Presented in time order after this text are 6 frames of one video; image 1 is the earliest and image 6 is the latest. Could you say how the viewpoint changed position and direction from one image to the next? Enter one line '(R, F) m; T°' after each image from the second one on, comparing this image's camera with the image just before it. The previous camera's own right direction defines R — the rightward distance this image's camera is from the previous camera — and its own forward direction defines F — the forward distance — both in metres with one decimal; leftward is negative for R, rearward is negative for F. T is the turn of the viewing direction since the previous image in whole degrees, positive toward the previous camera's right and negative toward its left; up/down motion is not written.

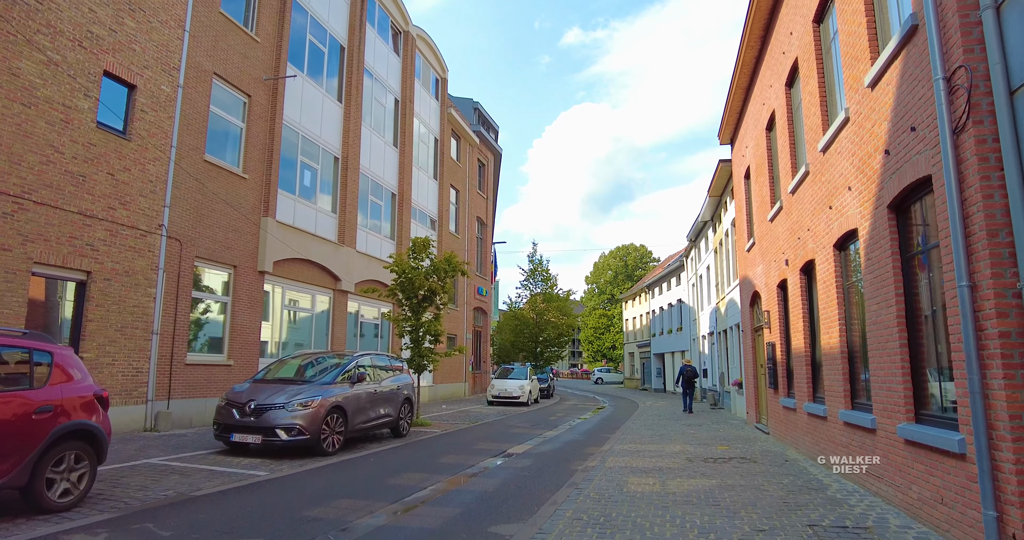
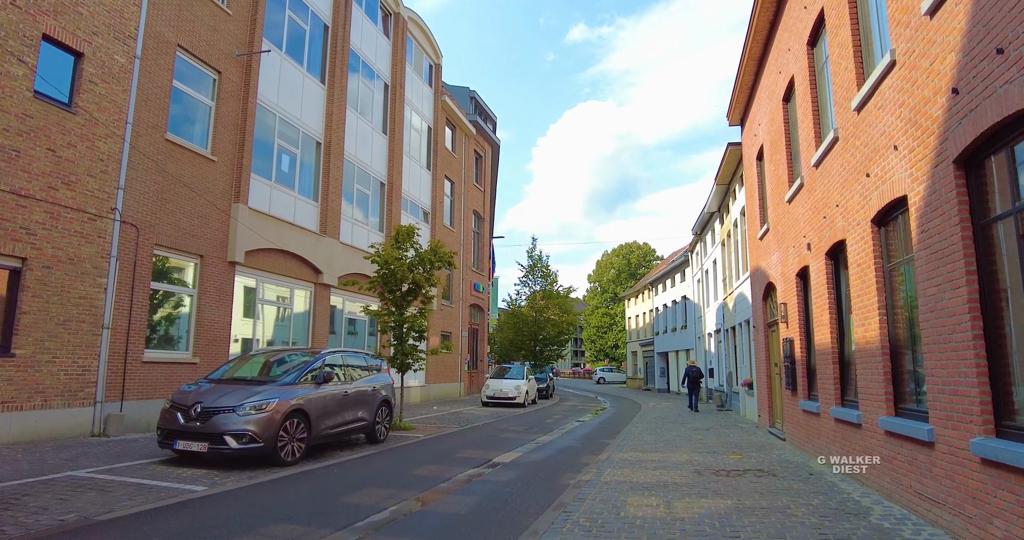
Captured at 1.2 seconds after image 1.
(+0.3, +1.2) m; 0°
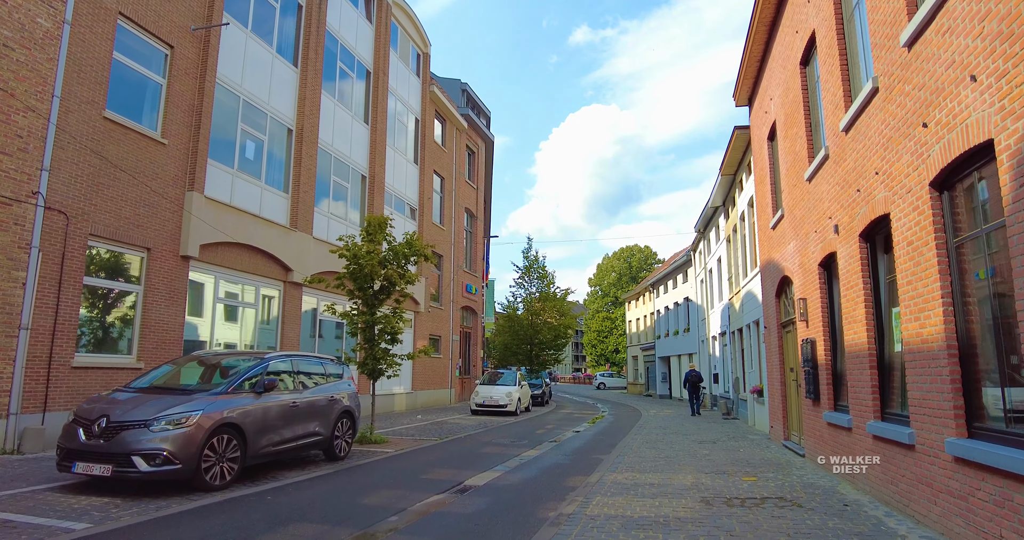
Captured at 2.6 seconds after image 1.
(+0.4, +1.5) m; 0°
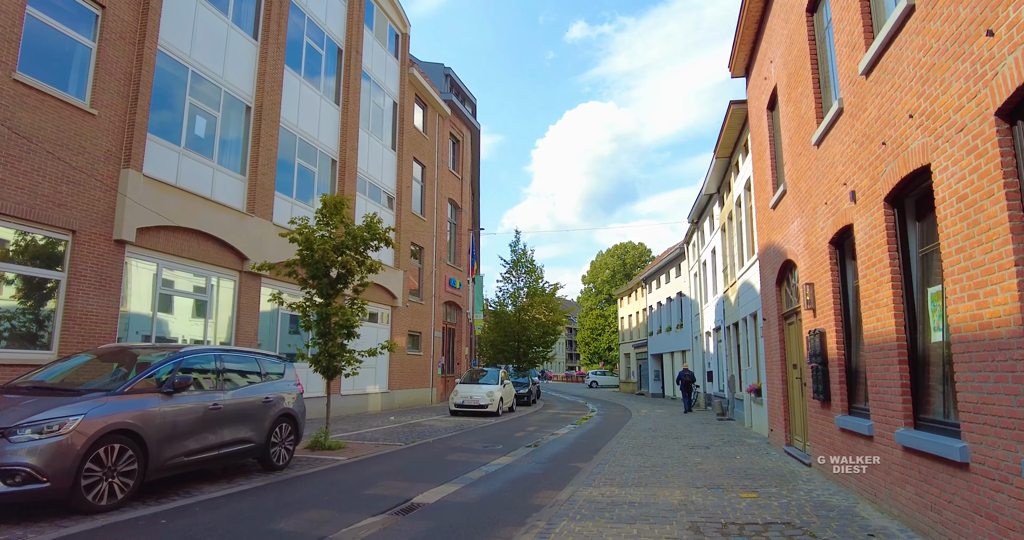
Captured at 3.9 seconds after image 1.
(+0.4, +1.3) m; 0°
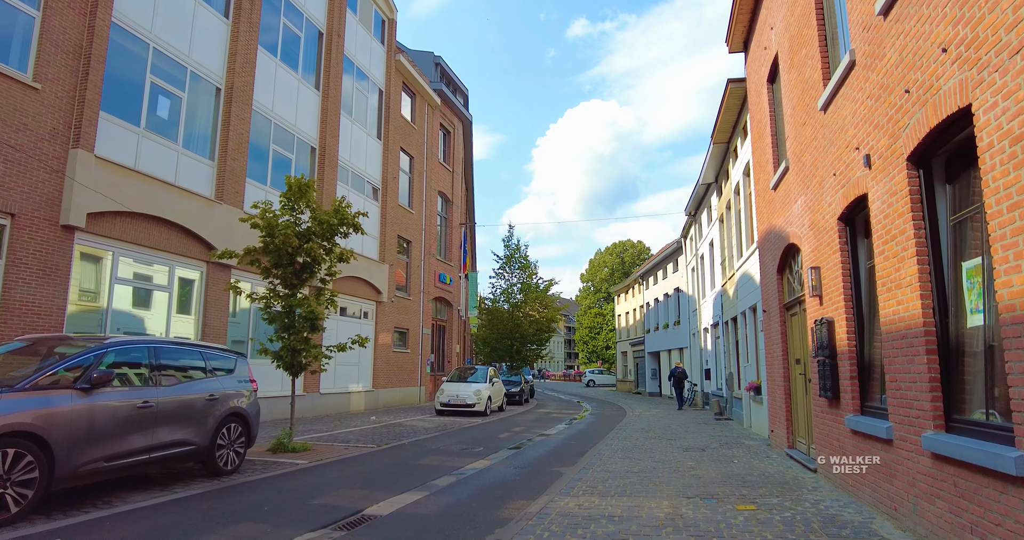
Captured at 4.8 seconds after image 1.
(+0.3, +0.9) m; 0°
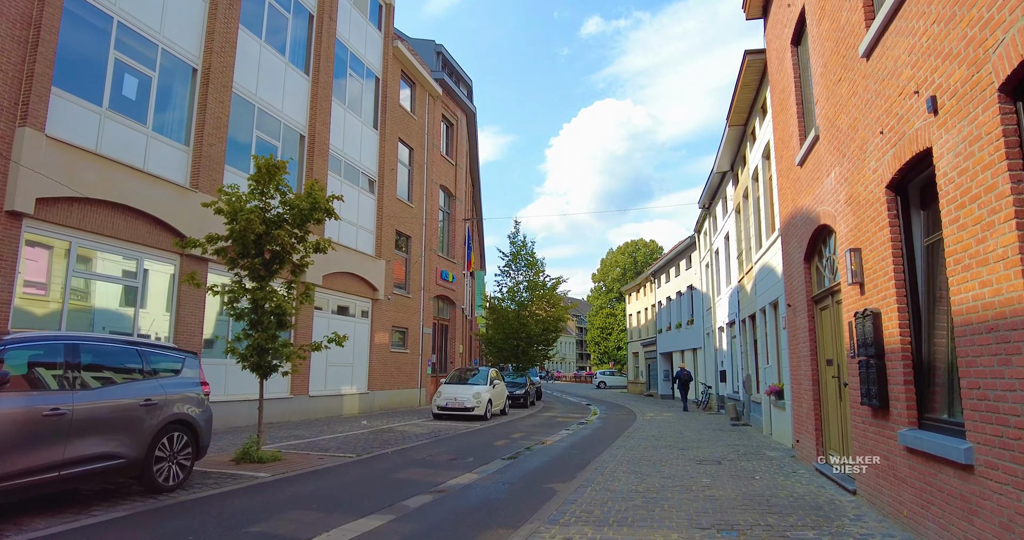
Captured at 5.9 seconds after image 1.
(+0.3, +1.2) m; -1°
